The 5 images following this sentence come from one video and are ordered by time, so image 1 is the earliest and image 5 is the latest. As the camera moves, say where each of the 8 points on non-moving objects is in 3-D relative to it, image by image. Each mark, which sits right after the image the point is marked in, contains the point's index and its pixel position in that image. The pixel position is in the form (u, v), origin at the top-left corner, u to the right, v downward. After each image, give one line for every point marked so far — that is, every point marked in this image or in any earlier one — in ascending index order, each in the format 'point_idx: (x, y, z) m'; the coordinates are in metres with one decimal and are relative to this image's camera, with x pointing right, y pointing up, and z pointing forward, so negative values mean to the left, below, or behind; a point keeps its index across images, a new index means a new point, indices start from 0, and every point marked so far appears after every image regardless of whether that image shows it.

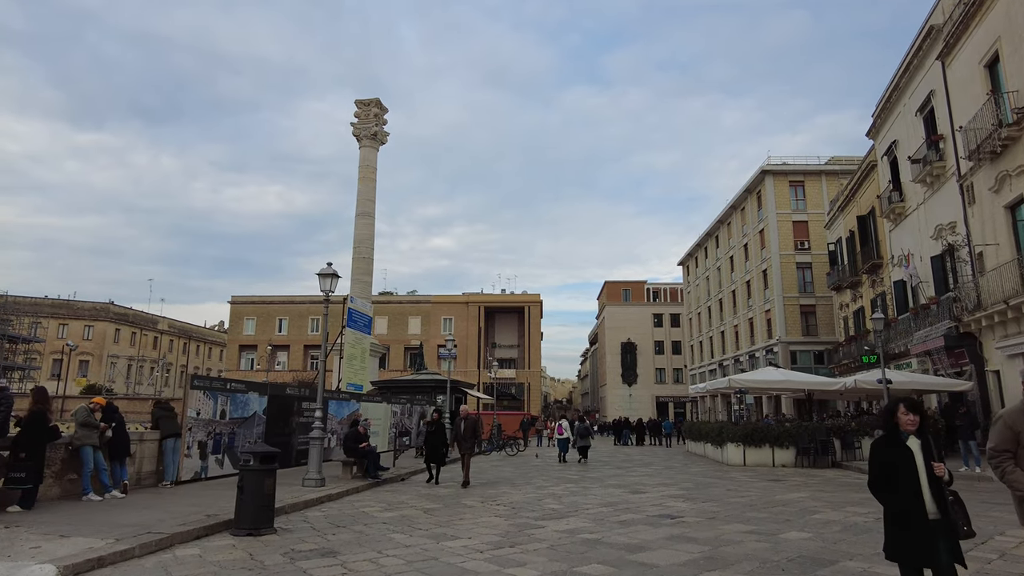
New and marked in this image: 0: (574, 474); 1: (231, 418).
0: (+1.4, -4.2, +14.6) m
1: (-5.2, -2.4, +12.0) m
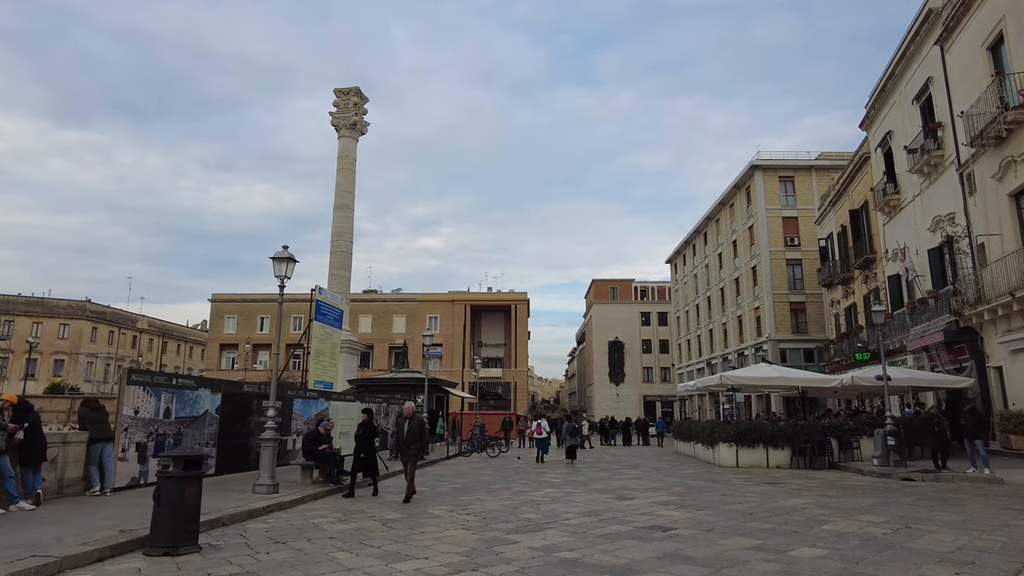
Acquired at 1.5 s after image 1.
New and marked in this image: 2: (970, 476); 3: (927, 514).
0: (+0.9, -4.0, +13.5) m
1: (-5.6, -2.2, +10.9) m
2: (+9.0, -3.7, +12.8) m
3: (+5.2, -2.8, +8.1) m
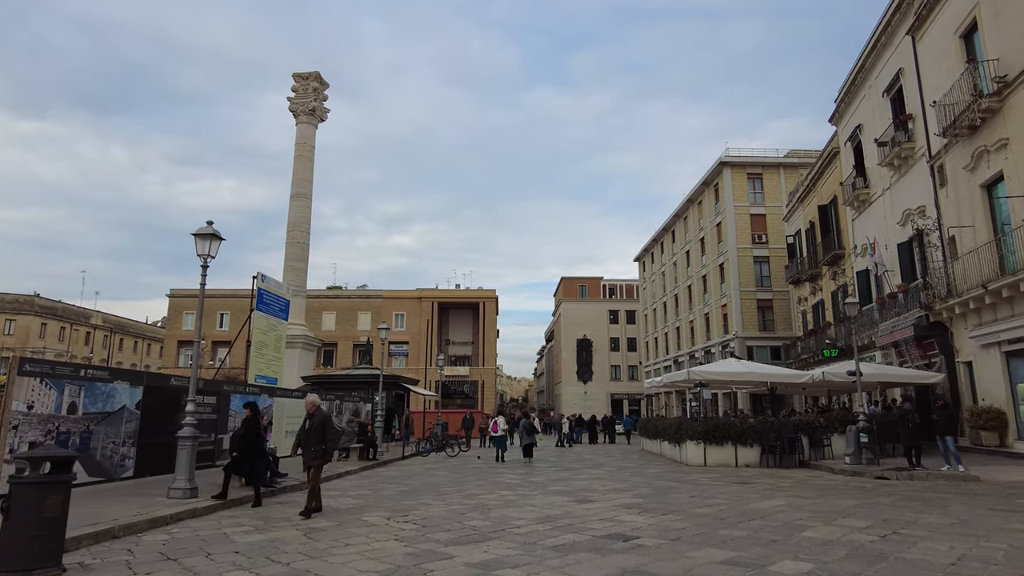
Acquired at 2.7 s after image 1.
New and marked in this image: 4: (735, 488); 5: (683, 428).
0: (0.0, -3.7, +12.6) m
1: (-6.3, -1.9, +9.6) m
2: (+8.2, -3.5, +12.2) m
3: (+4.6, -2.6, +7.4) m
4: (+3.8, -3.4, +11.1) m
5: (+4.7, -3.9, +17.8) m
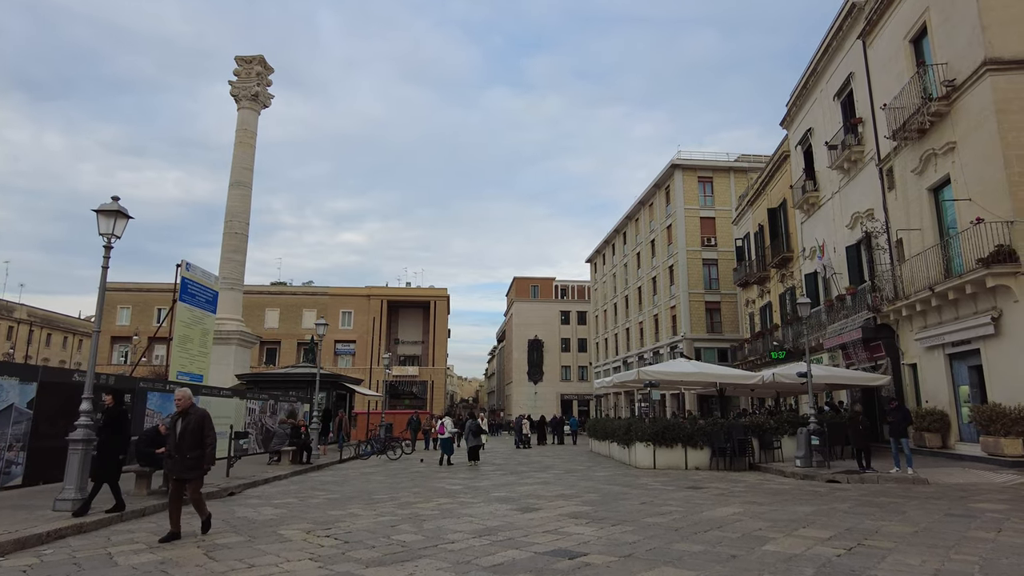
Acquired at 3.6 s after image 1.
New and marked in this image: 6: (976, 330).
0: (-1.0, -3.6, +11.8) m
1: (-7.1, -1.6, +8.4) m
2: (+7.1, -3.5, +12.0) m
3: (+3.9, -2.6, +7.0) m
4: (+2.8, -3.3, +10.6) m
5: (+3.2, -3.8, +17.4) m
6: (+10.2, -0.9, +14.3) m
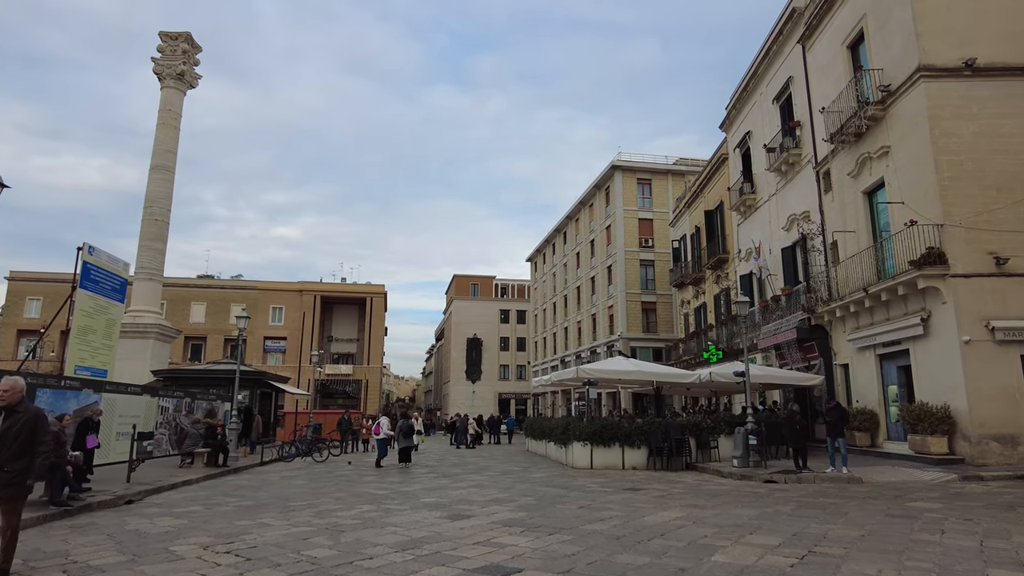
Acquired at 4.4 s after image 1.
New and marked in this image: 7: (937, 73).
0: (-2.2, -3.4, +11.1) m
1: (-7.9, -1.3, +7.1) m
2: (+5.9, -3.5, +12.0) m
3: (+3.2, -2.5, +6.7) m
4: (+1.8, -3.3, +10.2) m
5: (+1.5, -3.7, +17.0) m
6: (+8.8, -1.0, +14.5) m
7: (+9.4, +4.7, +14.3) m
